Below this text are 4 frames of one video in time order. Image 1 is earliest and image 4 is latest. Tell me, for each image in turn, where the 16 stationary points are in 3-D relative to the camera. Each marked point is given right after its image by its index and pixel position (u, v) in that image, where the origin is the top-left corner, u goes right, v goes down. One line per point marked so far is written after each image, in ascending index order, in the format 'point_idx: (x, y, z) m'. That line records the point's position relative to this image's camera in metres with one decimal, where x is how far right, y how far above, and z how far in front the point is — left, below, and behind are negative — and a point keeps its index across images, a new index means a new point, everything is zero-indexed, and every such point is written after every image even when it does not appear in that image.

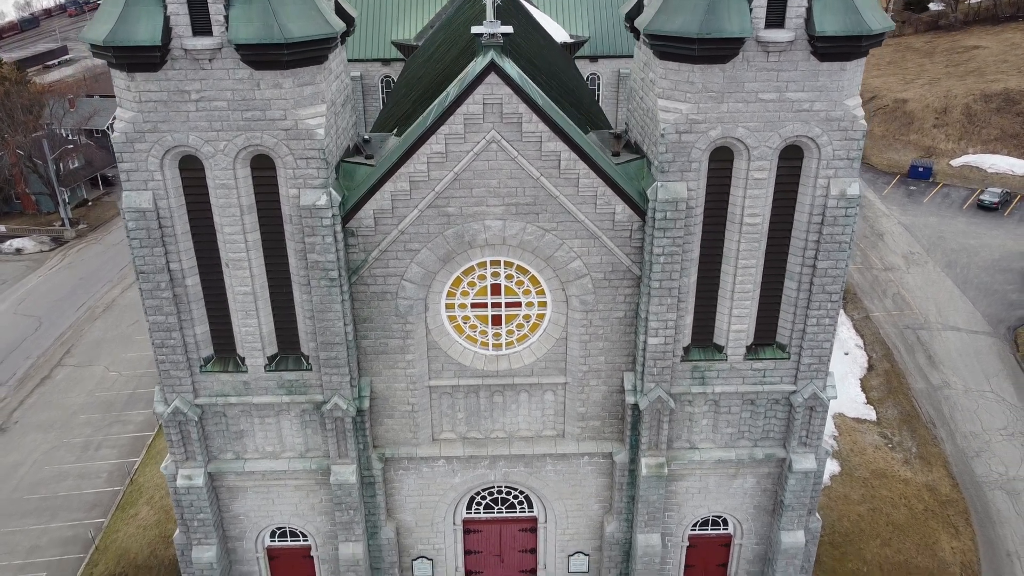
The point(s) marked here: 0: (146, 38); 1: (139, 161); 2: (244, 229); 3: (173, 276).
0: (-7.6, +5.2, +16.0) m
1: (-8.5, +2.9, +17.6) m
2: (-6.5, +1.4, +18.6) m
3: (-8.3, +0.3, +18.9) m
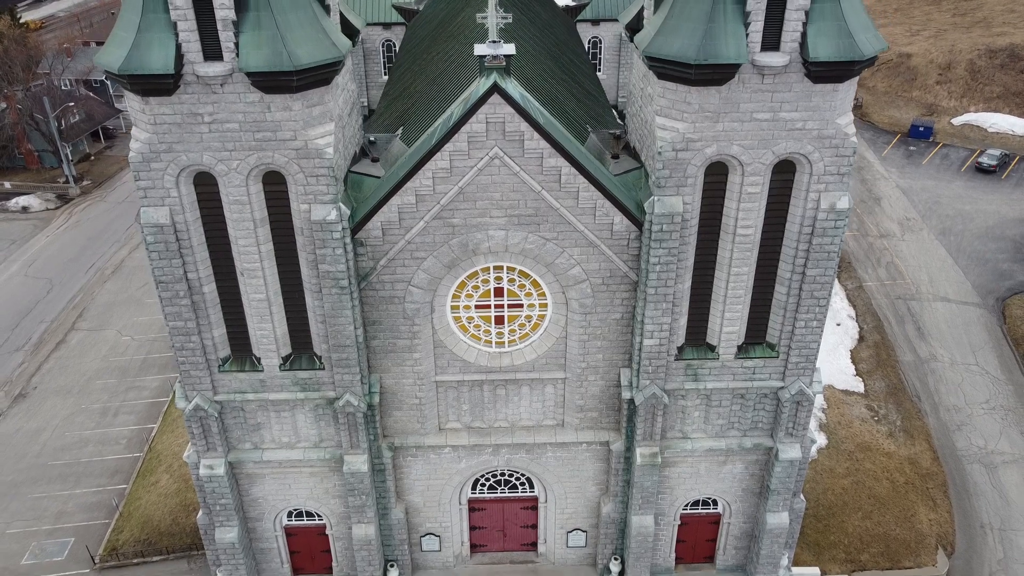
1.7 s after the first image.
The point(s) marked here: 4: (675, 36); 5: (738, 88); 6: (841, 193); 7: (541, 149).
0: (-7.5, +4.8, +16.5) m
1: (-8.4, +2.6, +18.3) m
2: (-6.4, +1.2, +19.4) m
3: (-8.3, +0.1, +19.8) m
4: (+3.6, +5.7, +17.3) m
5: (+5.2, +4.6, +17.7) m
6: (+8.1, +2.3, +19.0) m
7: (+0.7, +3.4, +18.7) m
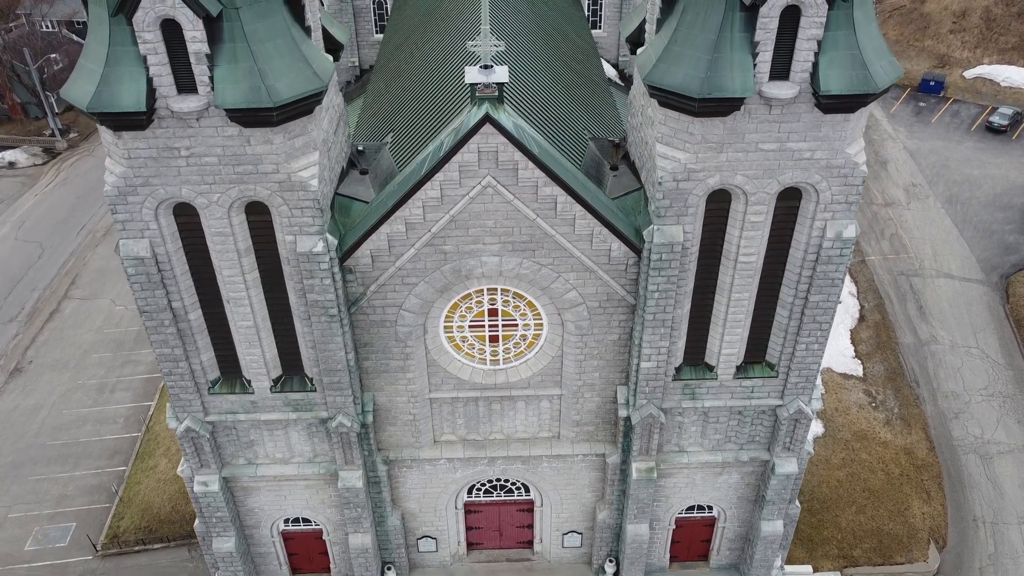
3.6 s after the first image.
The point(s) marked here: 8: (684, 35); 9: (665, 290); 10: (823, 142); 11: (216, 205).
0: (-7.7, +3.7, +15.5) m
1: (-8.6, +1.7, +17.5) m
2: (-6.6, +0.4, +18.8) m
3: (-8.4, -0.6, +19.3) m
4: (+3.5, +4.7, +16.3) m
5: (+5.0, +3.7, +16.7) m
6: (+7.9, +1.6, +18.2) m
7: (+0.6, +2.6, +17.8) m
8: (+3.7, +5.4, +16.3) m
9: (+3.8, 0.0, +19.1) m
10: (+6.9, +3.2, +17.1) m
11: (-6.7, +1.9, +17.5) m
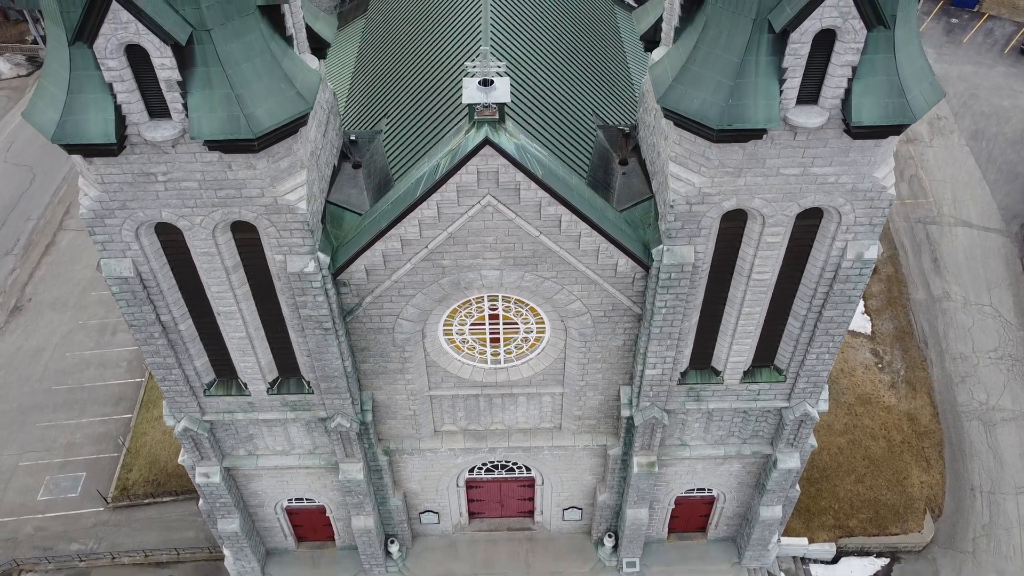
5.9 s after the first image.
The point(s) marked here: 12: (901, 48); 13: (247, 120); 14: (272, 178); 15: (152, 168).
0: (-7.6, +2.8, +14.3) m
1: (-8.6, +1.2, +16.5) m
2: (-6.5, +0.1, +18.0) m
3: (-8.4, -0.9, +18.6) m
4: (+3.5, +3.8, +14.8) m
5: (+5.1, +2.9, +15.4) m
6: (+8.0, +1.0, +17.1) m
7: (+0.6, +2.0, +16.7) m
8: (+3.7, +4.5, +14.7) m
9: (+3.8, -0.4, +18.2) m
10: (+6.9, +2.5, +15.8) m
11: (-6.7, +1.3, +16.5) m
12: (+7.2, +4.4, +14.3) m
13: (-5.0, +3.1, +14.4) m
14: (-4.9, +2.3, +15.8) m
15: (-7.2, +2.4, +15.4) m
